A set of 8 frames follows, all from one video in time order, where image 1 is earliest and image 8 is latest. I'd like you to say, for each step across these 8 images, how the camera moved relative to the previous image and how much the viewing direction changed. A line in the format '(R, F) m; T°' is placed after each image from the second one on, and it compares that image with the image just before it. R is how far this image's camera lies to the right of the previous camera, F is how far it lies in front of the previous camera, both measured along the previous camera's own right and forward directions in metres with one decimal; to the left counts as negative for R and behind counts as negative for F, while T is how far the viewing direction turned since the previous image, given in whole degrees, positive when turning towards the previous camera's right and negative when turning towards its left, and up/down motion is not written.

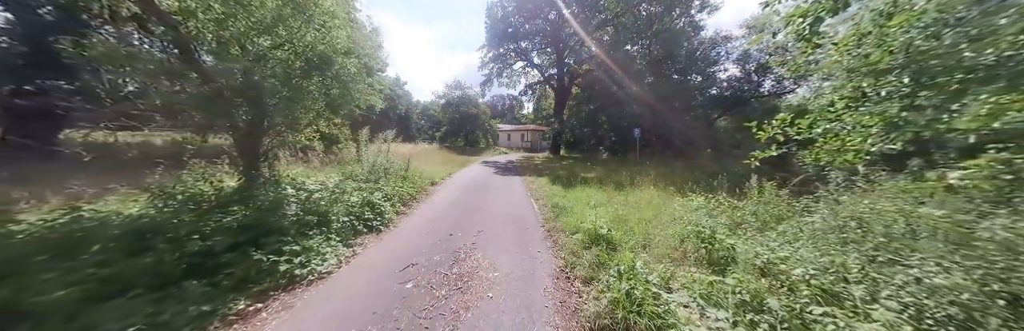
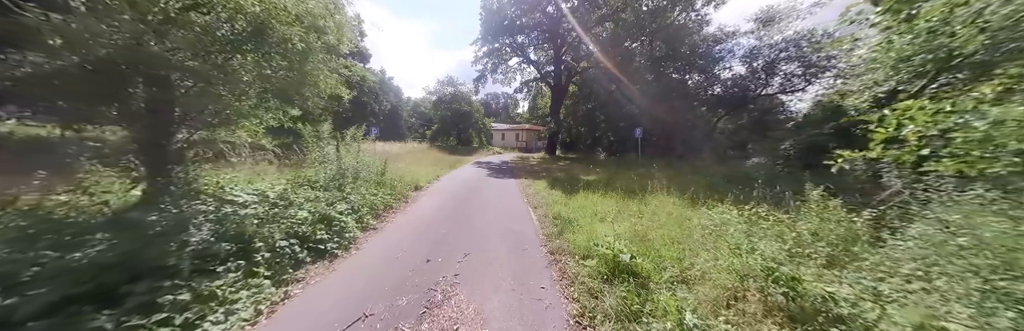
(0.0, +0.9) m; +1°
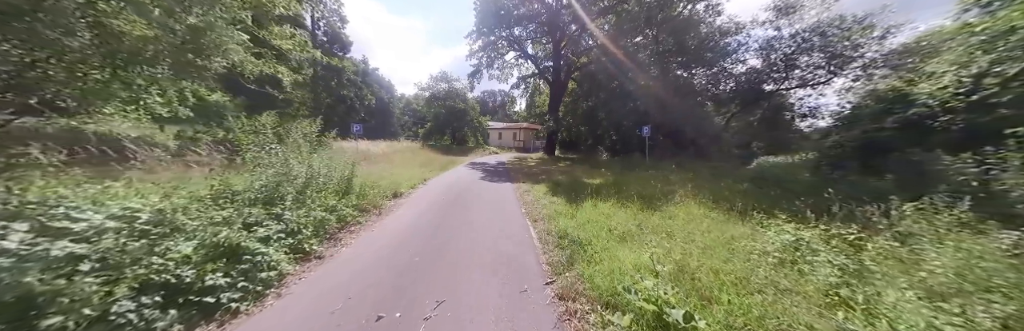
(0.0, +1.0) m; +1°
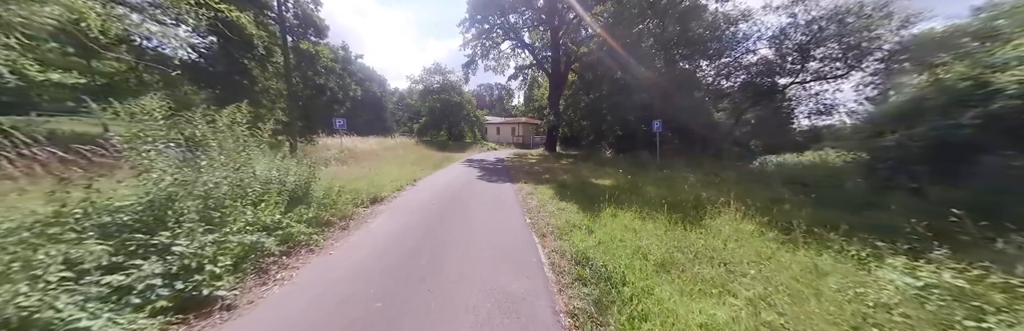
(-0.1, +1.0) m; +1°
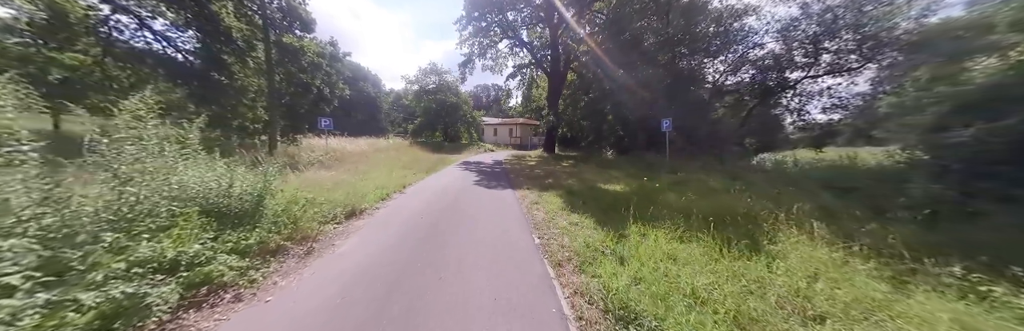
(-0.1, +0.8) m; +1°
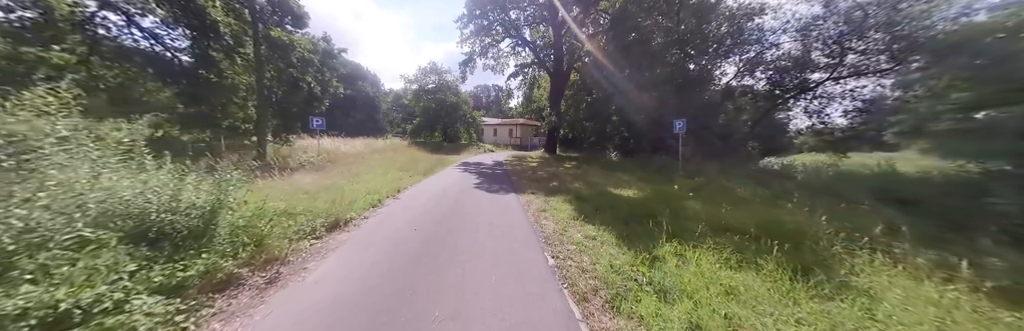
(-0.1, +0.6) m; 0°
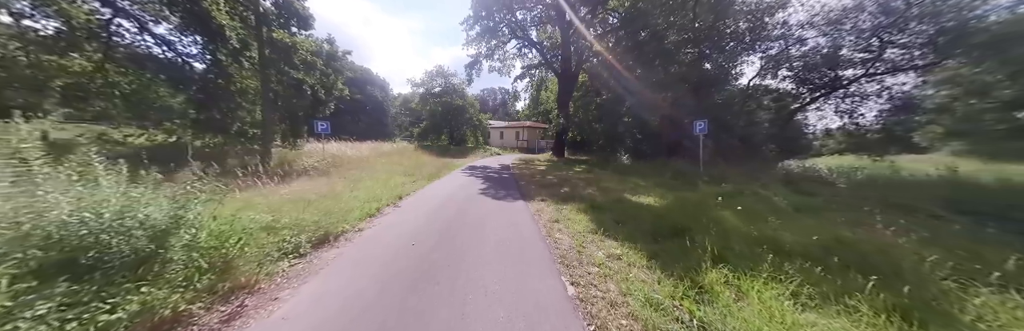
(-0.1, +0.5) m; -2°
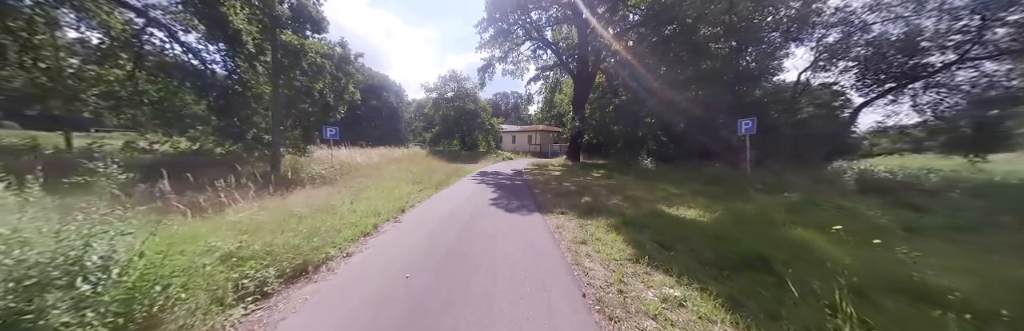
(-0.1, +0.8) m; -3°
